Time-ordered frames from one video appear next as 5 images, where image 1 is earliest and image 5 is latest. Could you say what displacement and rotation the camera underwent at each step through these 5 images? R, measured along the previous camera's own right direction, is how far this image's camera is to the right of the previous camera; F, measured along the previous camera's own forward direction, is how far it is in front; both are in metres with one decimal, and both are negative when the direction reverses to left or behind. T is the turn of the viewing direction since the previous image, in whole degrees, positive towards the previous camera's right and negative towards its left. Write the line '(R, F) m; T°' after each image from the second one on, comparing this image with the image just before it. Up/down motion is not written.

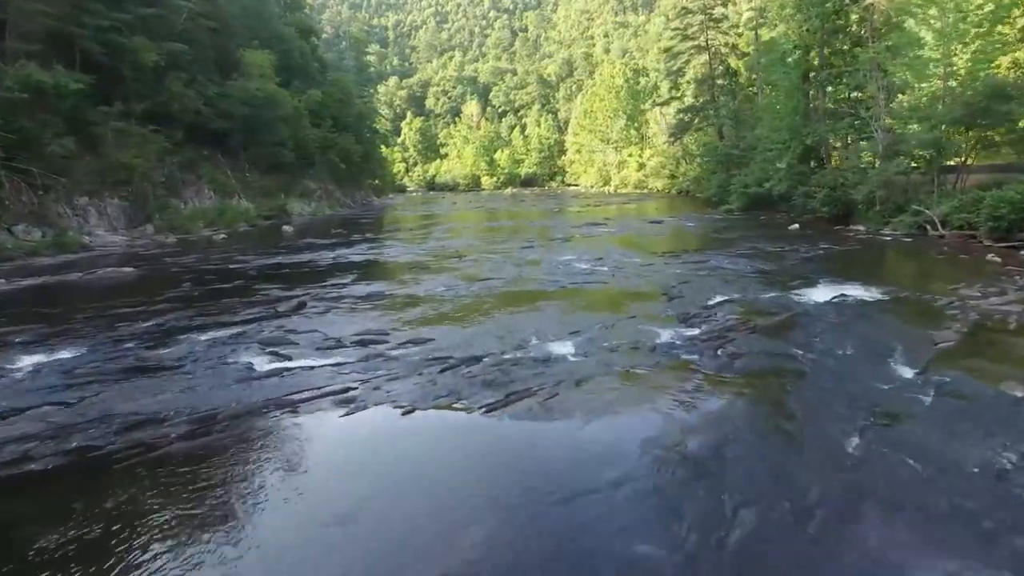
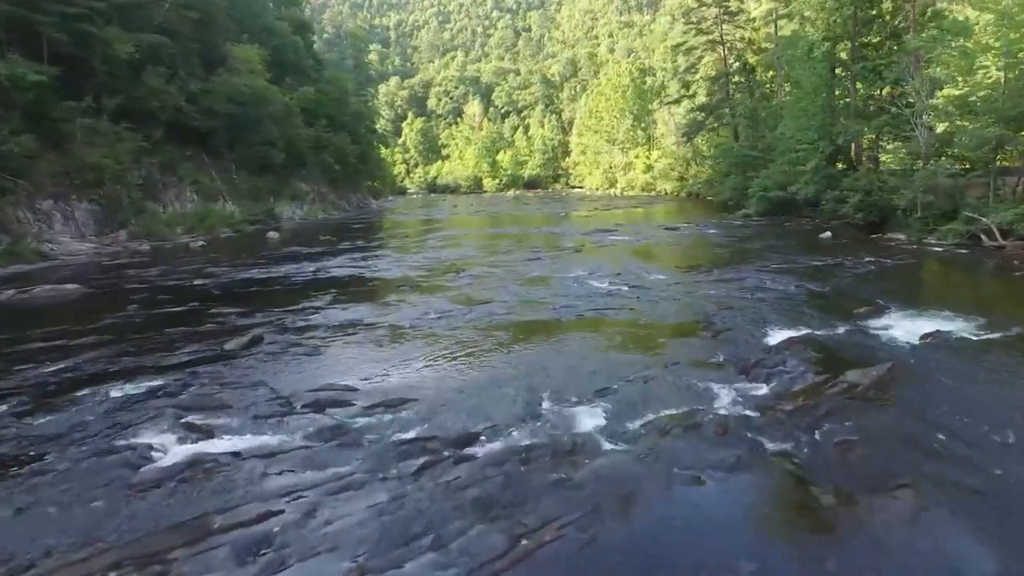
(0.0, +2.3) m; 0°
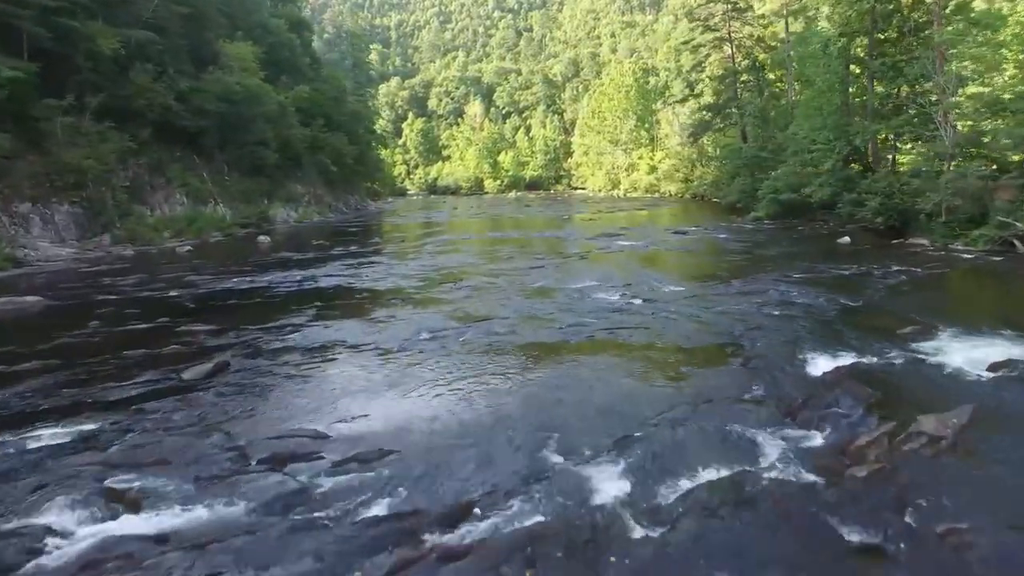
(0.0, +1.2) m; 0°
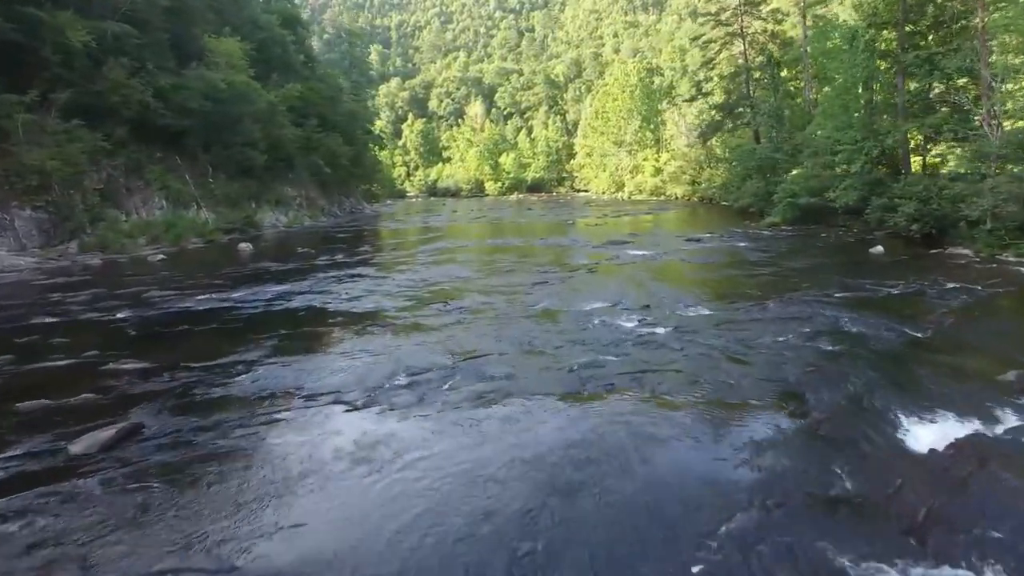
(0.0, +2.0) m; 0°
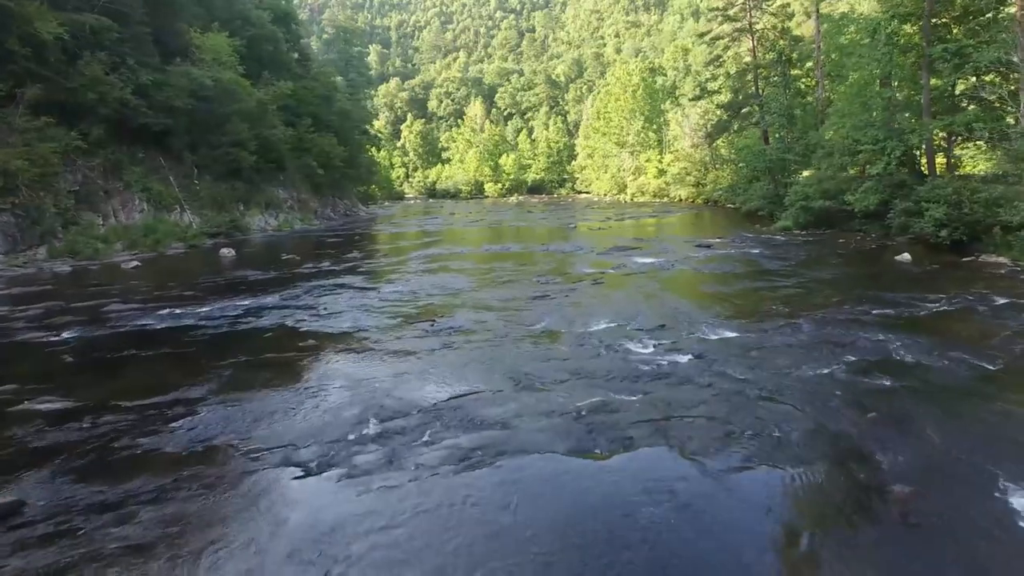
(0.0, +1.5) m; 0°
